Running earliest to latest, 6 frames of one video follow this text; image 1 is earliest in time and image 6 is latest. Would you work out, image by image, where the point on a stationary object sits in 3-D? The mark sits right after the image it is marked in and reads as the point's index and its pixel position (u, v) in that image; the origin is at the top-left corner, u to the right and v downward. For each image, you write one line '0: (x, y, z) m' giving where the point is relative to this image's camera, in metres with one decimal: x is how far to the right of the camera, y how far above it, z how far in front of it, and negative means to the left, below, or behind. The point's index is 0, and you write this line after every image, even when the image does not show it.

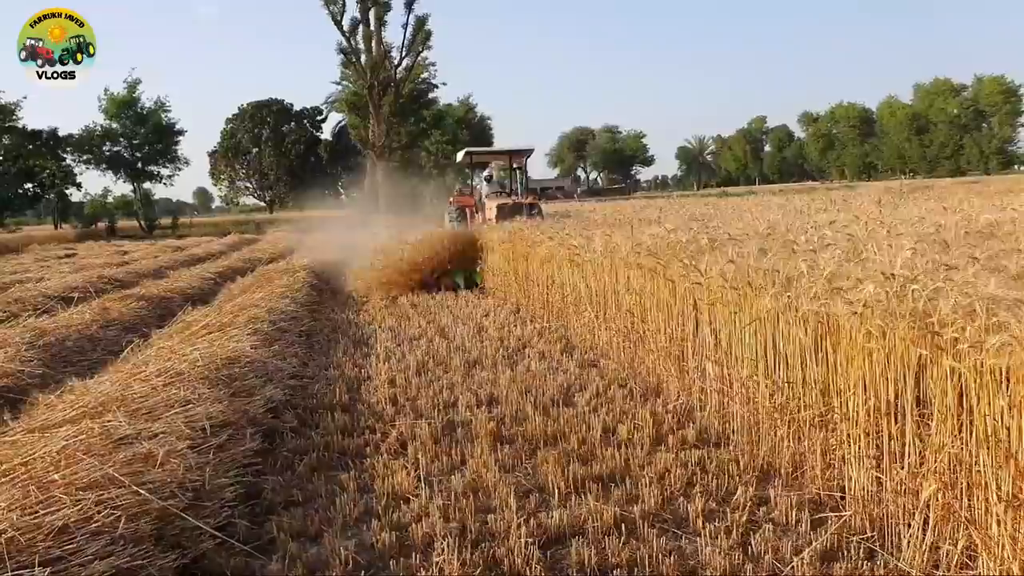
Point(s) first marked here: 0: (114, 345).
0: (-4.0, -0.6, +8.1) m
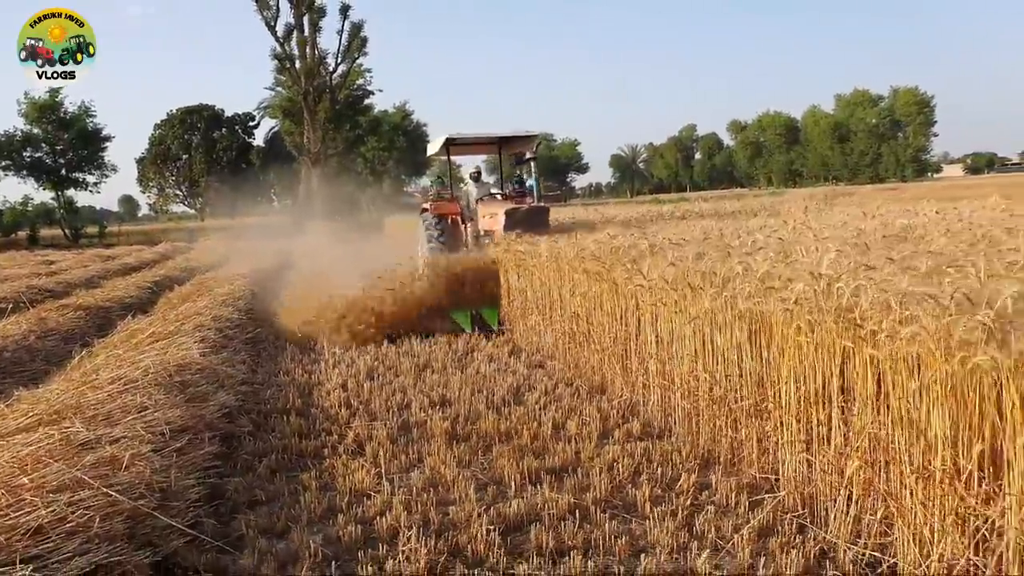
0: (-4.6, -0.7, +8.0) m
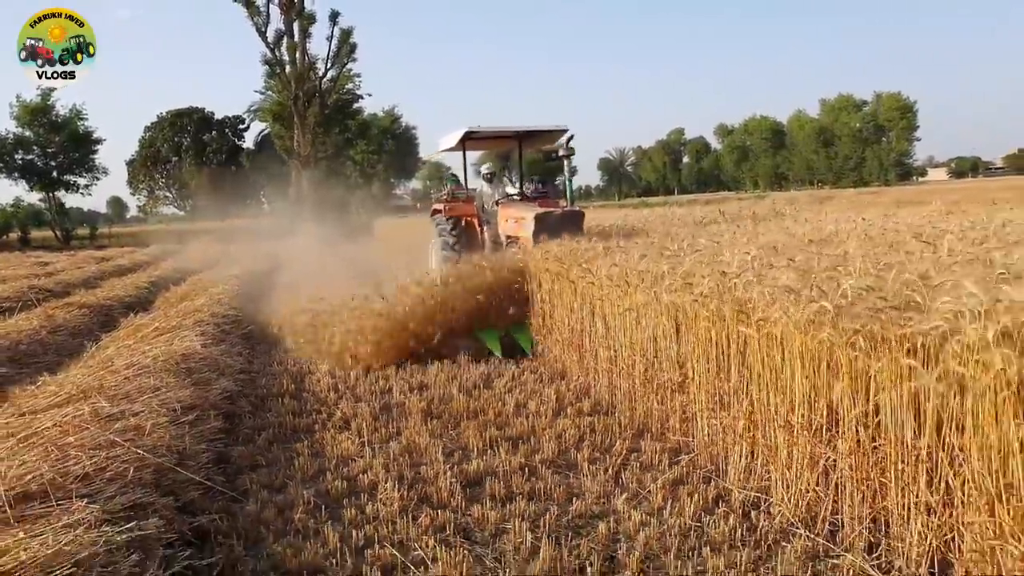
0: (-4.8, -0.6, +8.7) m
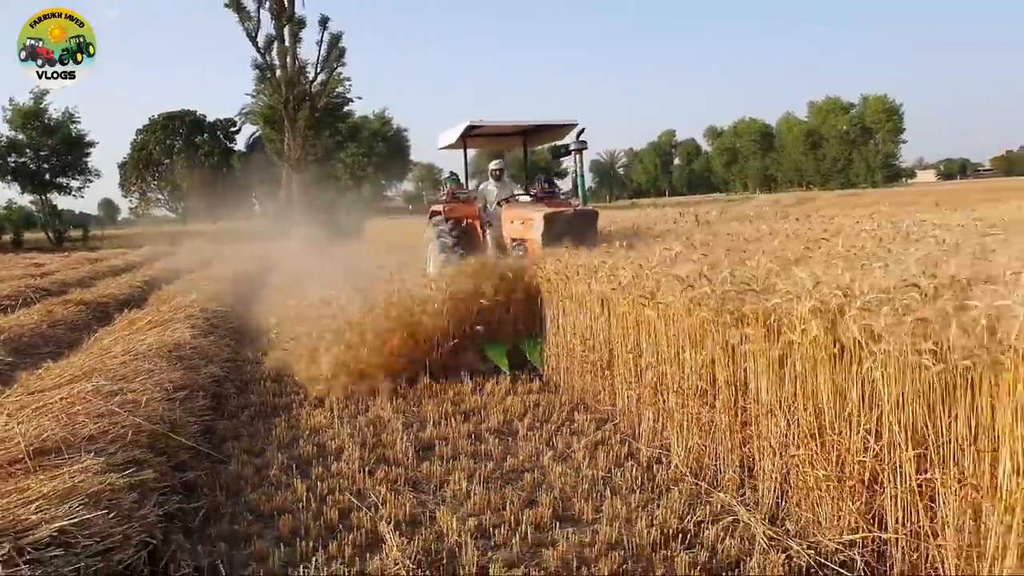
0: (-5.2, -0.6, +9.4) m
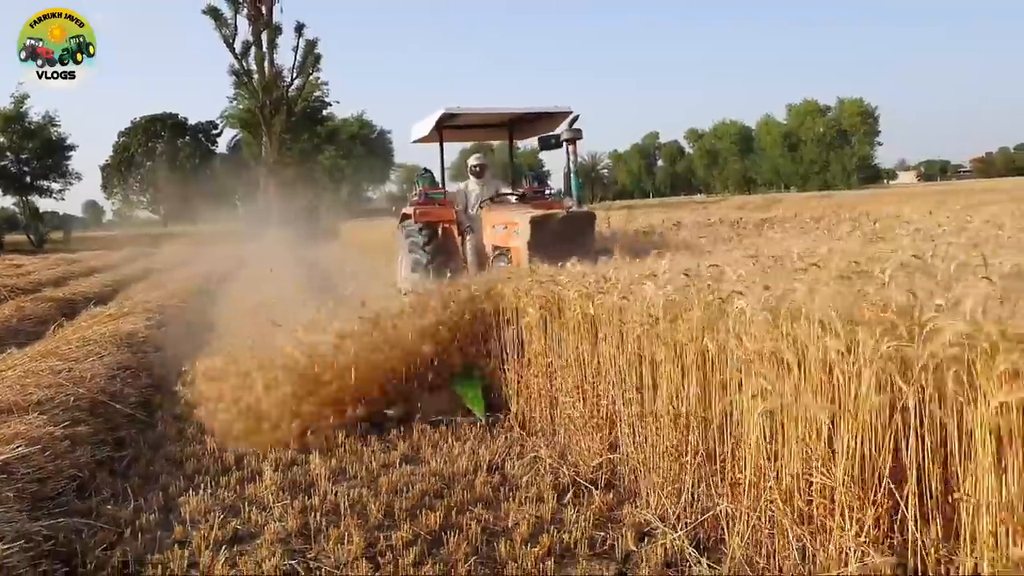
0: (-6.2, -0.6, +10.4) m
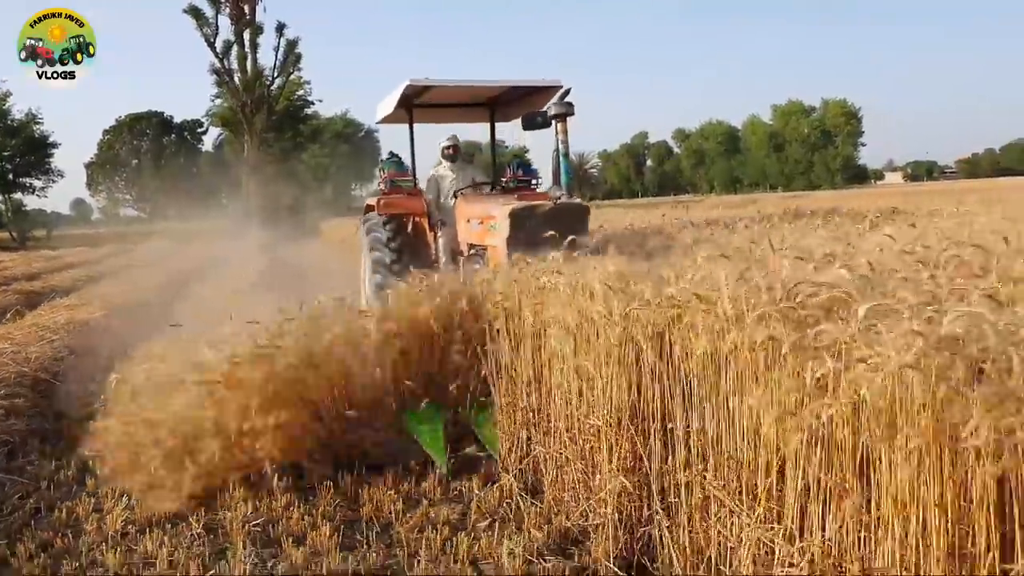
0: (-7.0, -0.4, +10.9) m
